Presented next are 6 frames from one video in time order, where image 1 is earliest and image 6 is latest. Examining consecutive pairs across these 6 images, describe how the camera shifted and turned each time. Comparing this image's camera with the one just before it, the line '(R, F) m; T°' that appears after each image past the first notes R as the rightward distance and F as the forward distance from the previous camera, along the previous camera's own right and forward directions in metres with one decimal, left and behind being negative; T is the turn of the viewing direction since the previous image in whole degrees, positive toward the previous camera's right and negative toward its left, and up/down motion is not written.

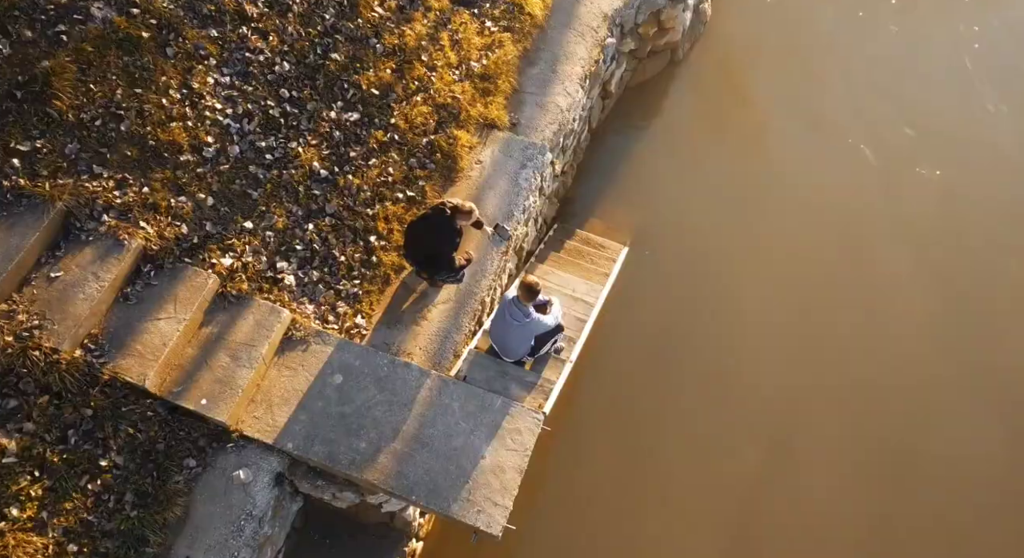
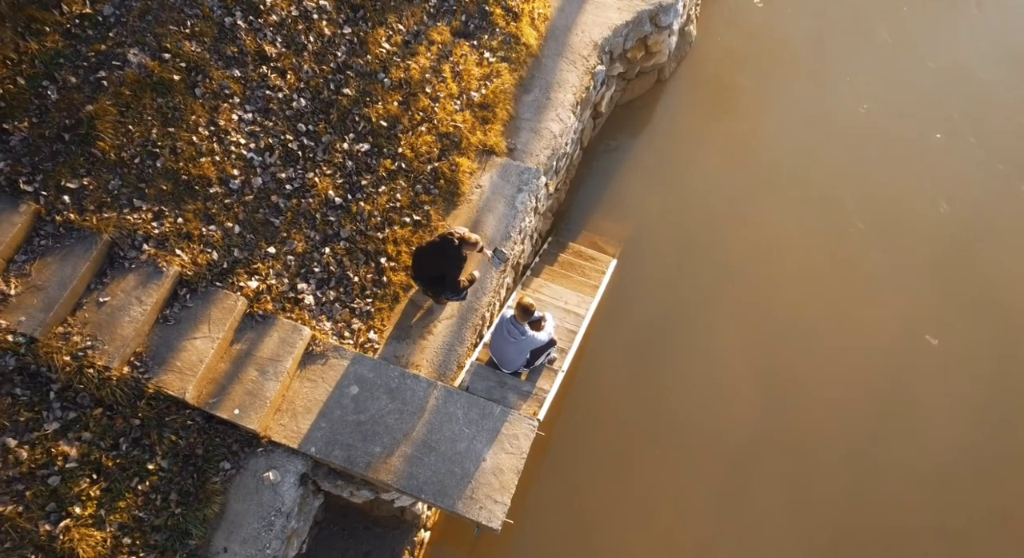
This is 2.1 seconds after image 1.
(+0.1, -1.0) m; 0°
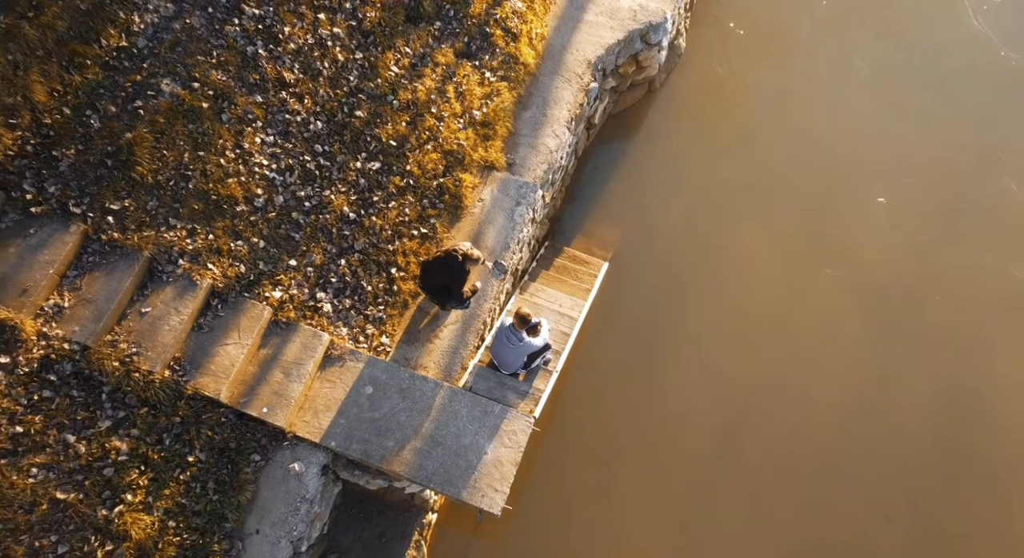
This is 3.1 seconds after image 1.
(+0.1, -1.1) m; 0°
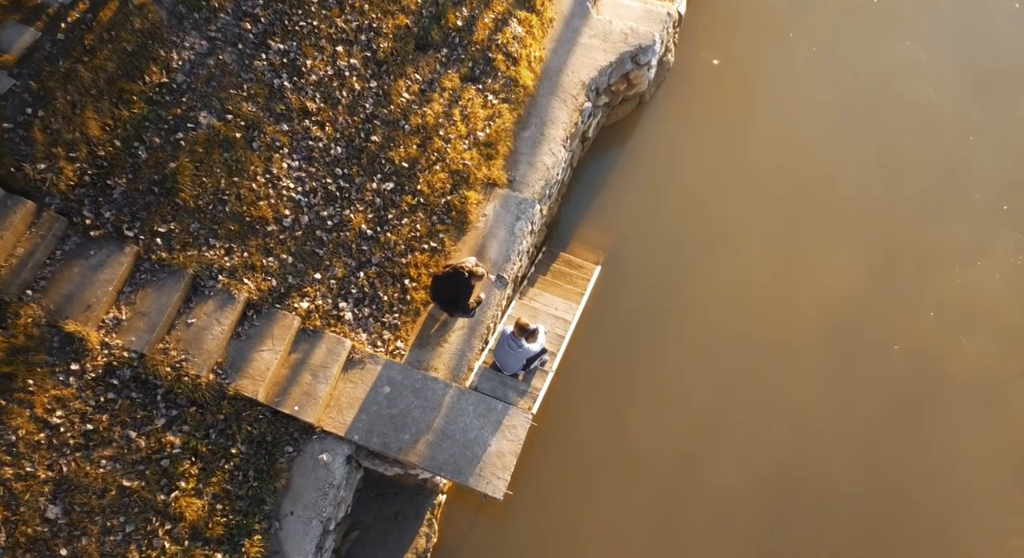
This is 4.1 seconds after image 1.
(+0.1, -1.4) m; 0°
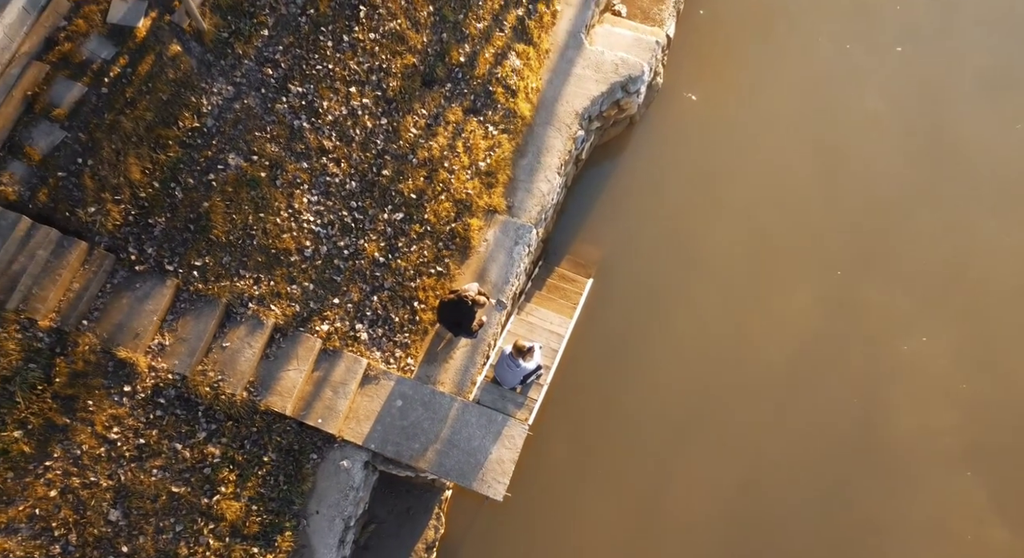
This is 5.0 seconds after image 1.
(+0.2, -1.5) m; -1°
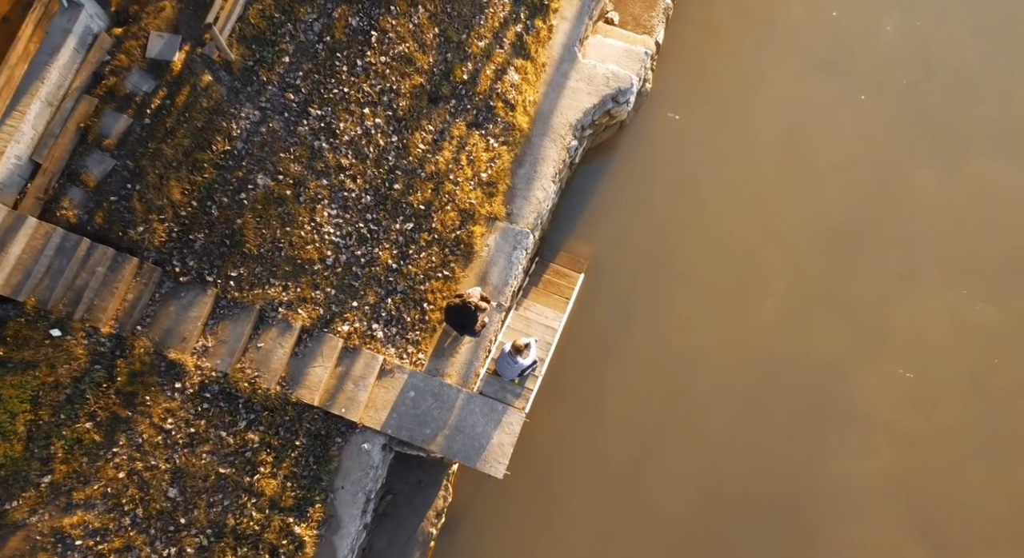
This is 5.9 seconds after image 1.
(+0.3, -1.9) m; -1°
